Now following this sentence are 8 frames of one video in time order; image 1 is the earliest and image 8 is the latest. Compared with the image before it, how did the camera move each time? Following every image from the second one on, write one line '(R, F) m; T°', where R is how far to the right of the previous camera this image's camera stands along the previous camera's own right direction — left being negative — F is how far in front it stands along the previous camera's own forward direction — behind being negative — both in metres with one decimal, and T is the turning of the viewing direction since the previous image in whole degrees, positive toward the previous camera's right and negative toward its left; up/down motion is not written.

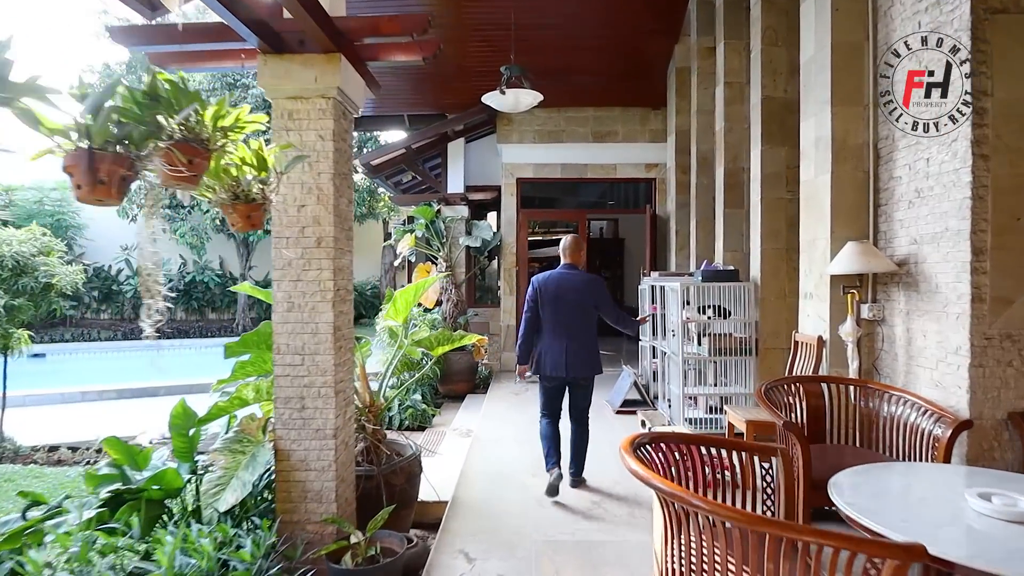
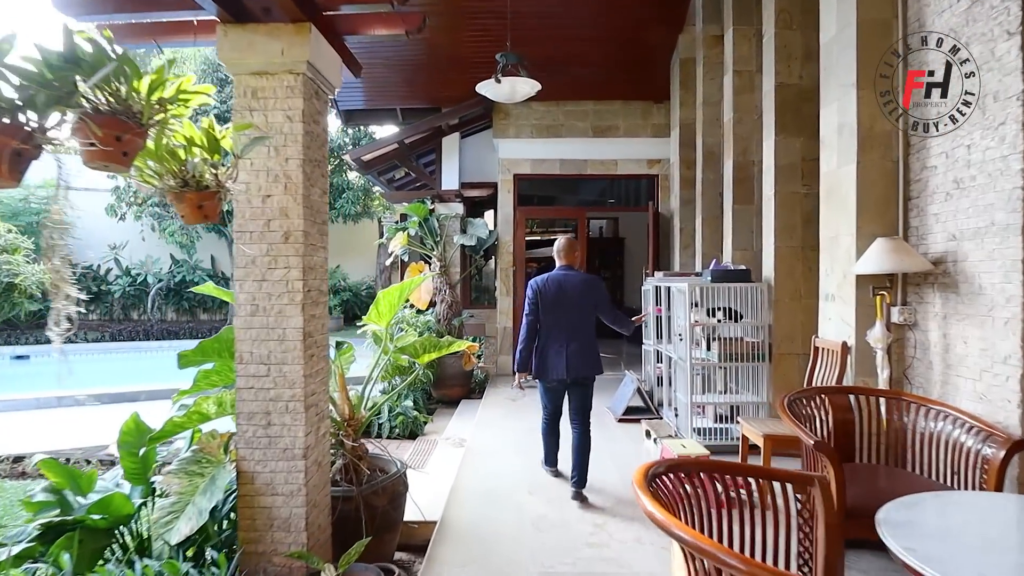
(0.0, +0.3) m; 0°
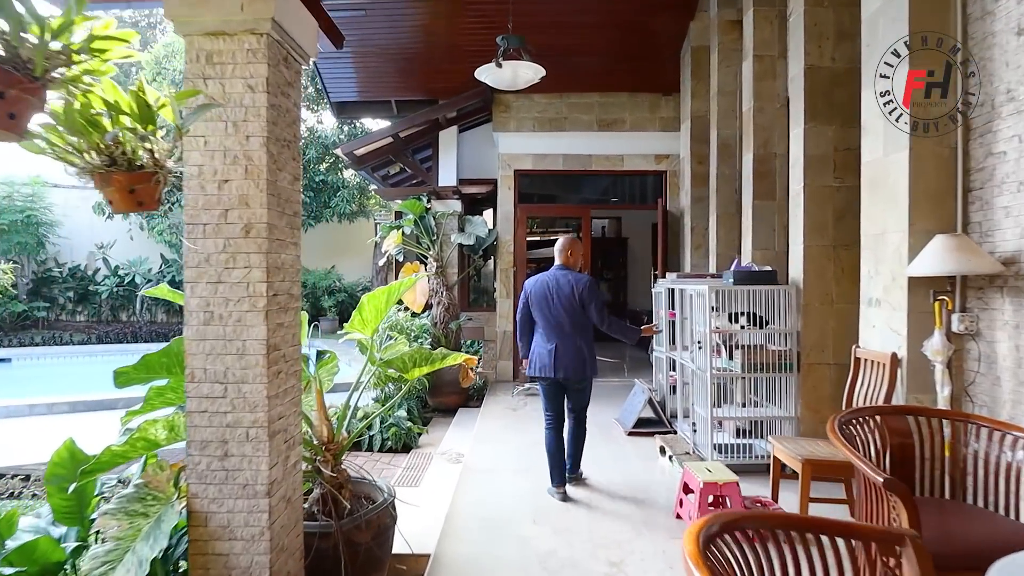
(0.0, +0.4) m; 0°
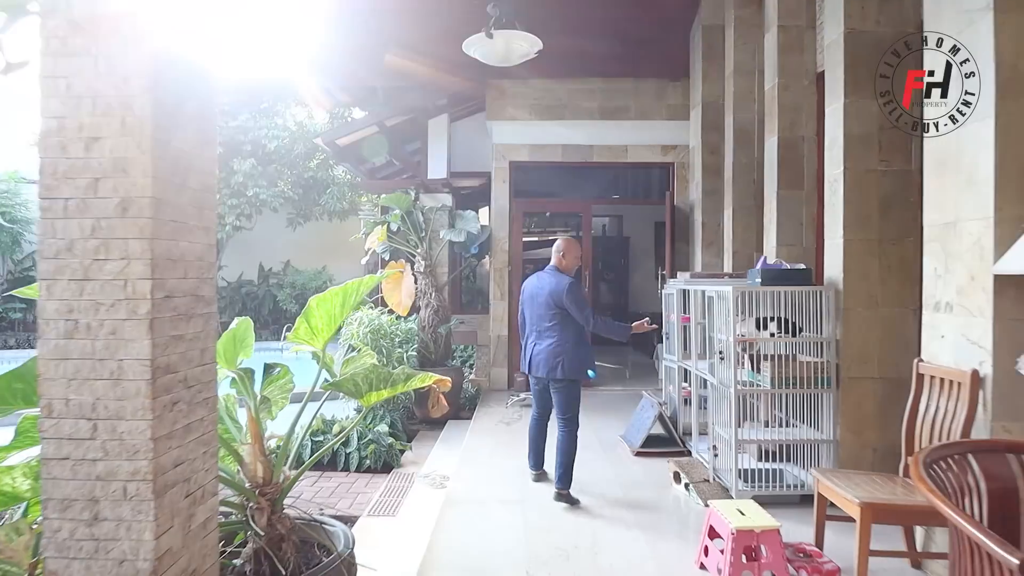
(0.0, +0.5) m; 0°
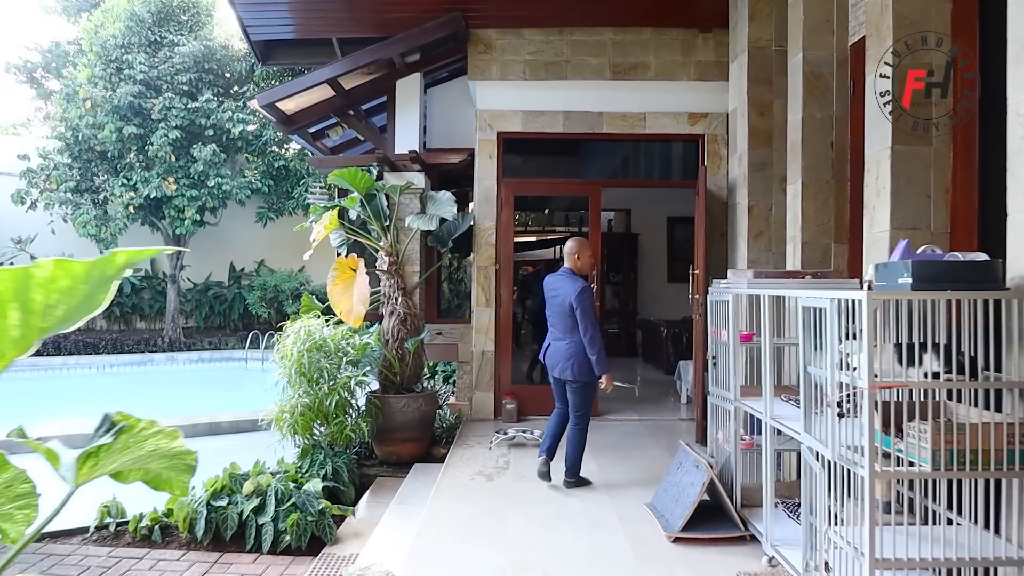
(+0.1, +1.3) m; 0°
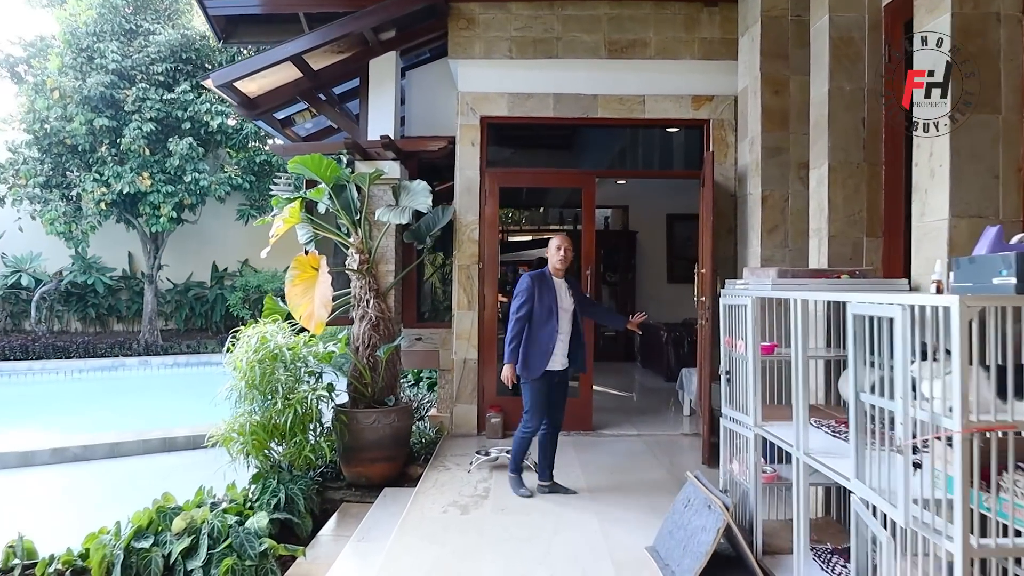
(+0.1, +0.5) m; 0°
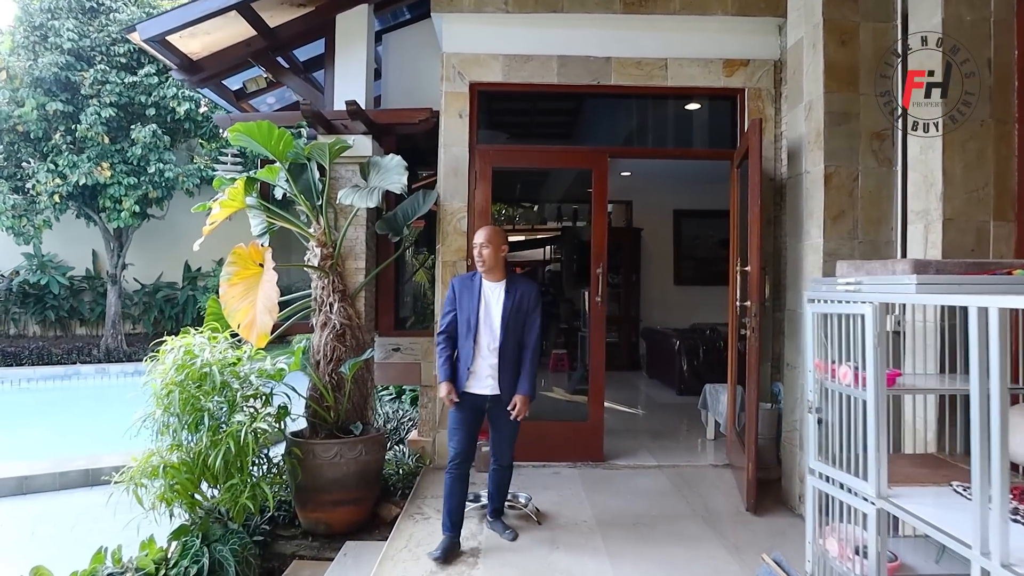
(0.0, +0.8) m; +1°
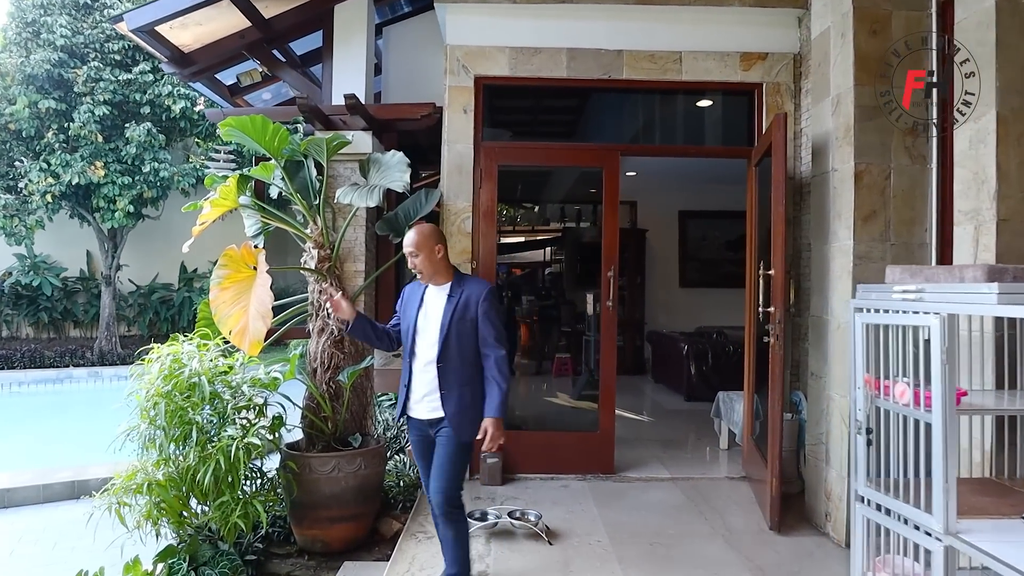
(-0.1, +0.2) m; 0°
